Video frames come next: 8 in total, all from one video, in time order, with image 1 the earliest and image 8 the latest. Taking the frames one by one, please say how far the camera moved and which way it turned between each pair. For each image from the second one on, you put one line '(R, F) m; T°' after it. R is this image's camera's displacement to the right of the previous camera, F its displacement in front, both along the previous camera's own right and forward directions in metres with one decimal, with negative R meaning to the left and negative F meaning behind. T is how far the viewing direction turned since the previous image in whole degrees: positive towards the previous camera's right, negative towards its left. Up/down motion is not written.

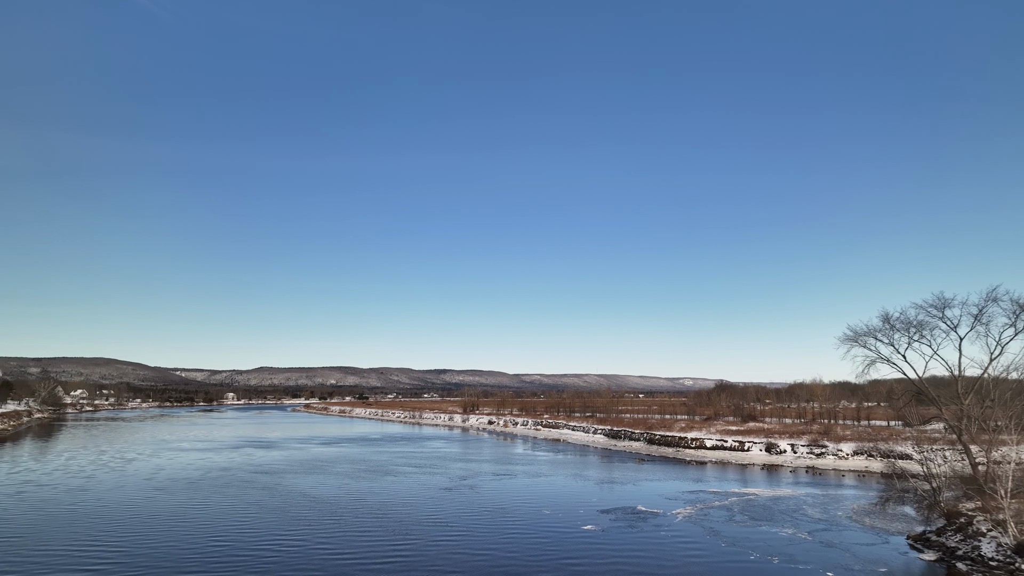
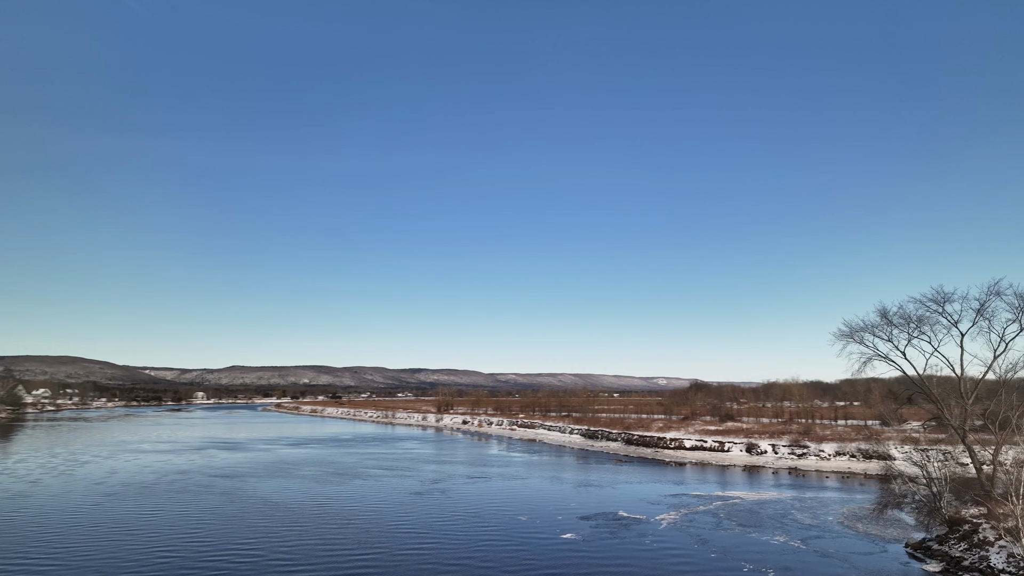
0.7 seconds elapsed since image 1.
(0.0, +1.4) m; +2°
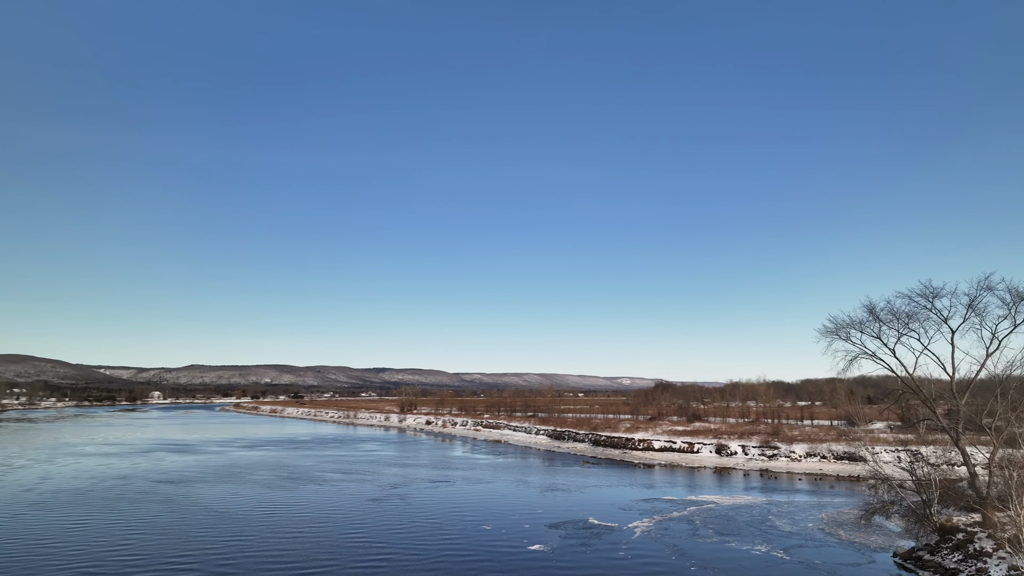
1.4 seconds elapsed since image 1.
(0.0, +1.4) m; +3°
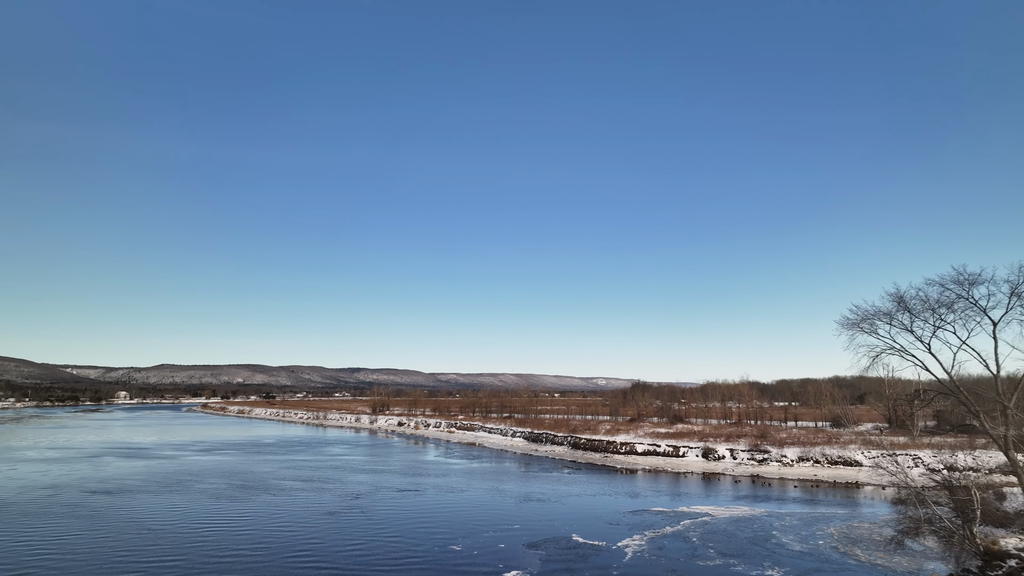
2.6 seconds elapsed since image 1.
(0.0, +2.3) m; +2°
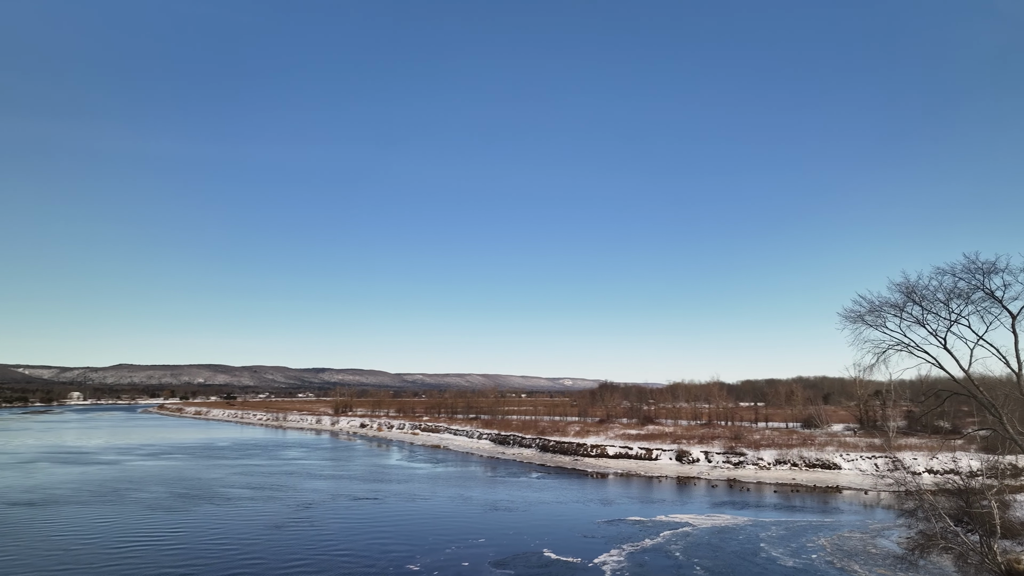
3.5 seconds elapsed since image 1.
(0.0, +1.7) m; +3°
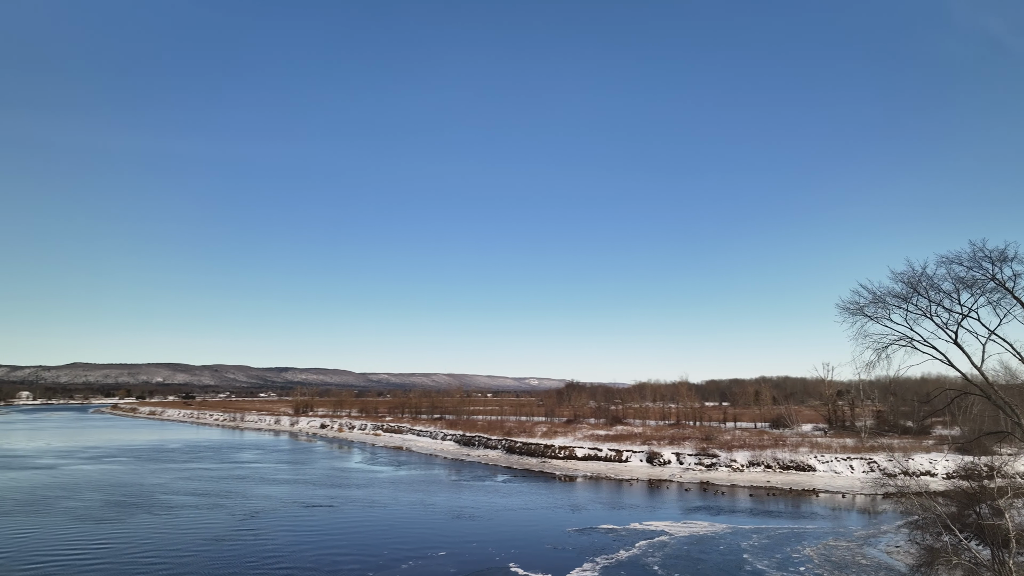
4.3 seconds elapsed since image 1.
(0.0, +1.5) m; +3°
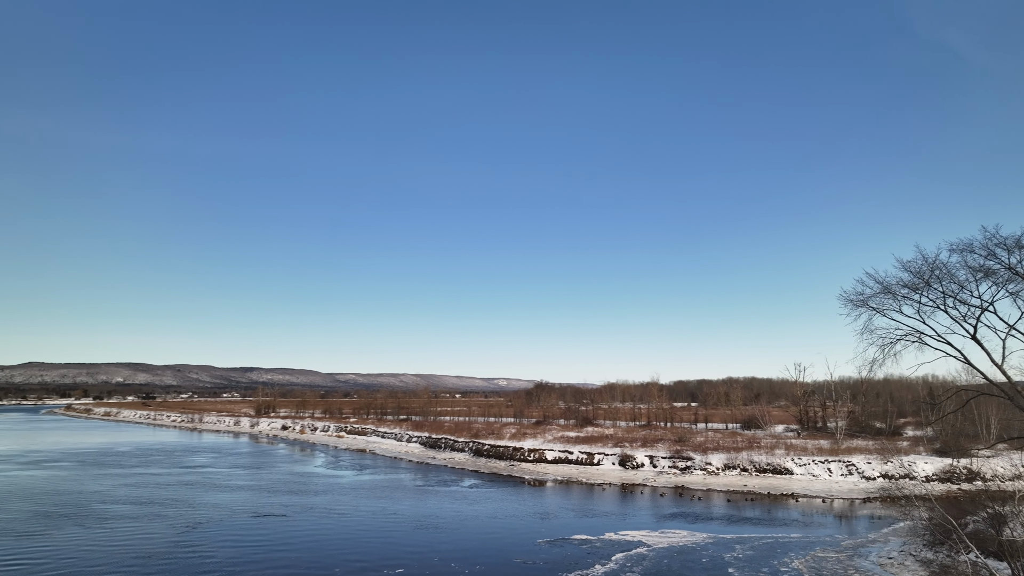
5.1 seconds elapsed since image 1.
(0.0, +1.4) m; +3°
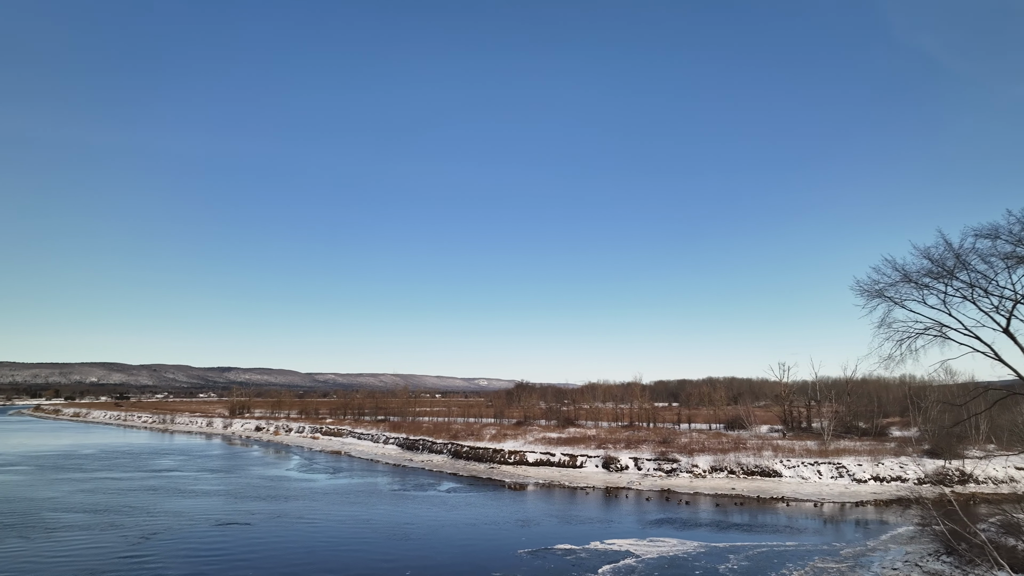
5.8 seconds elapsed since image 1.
(0.0, +1.2) m; +2°
